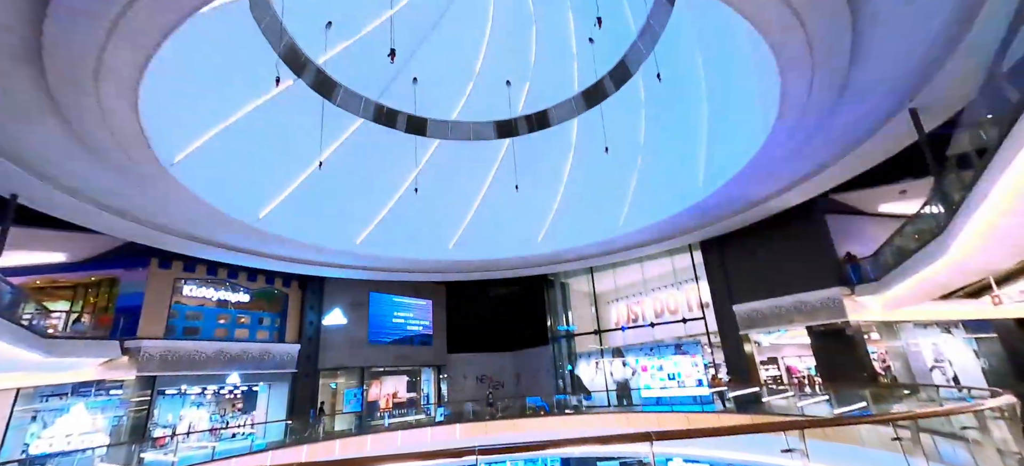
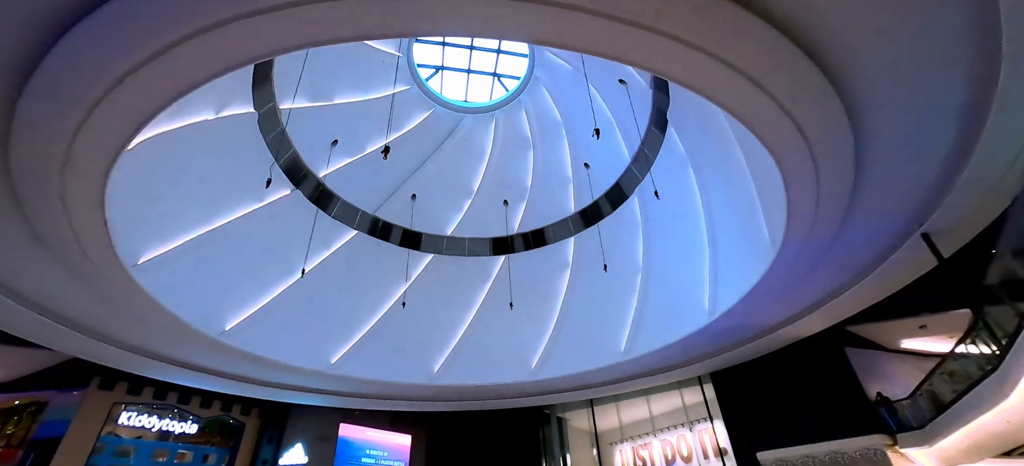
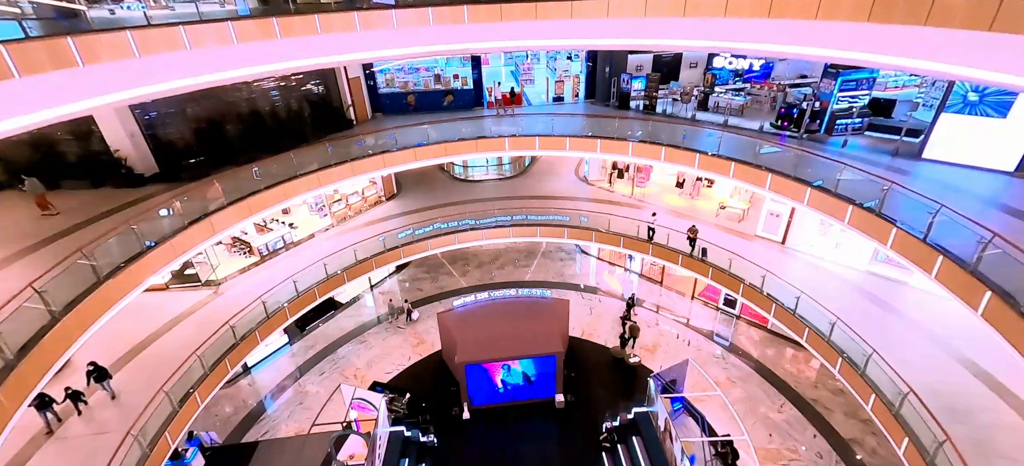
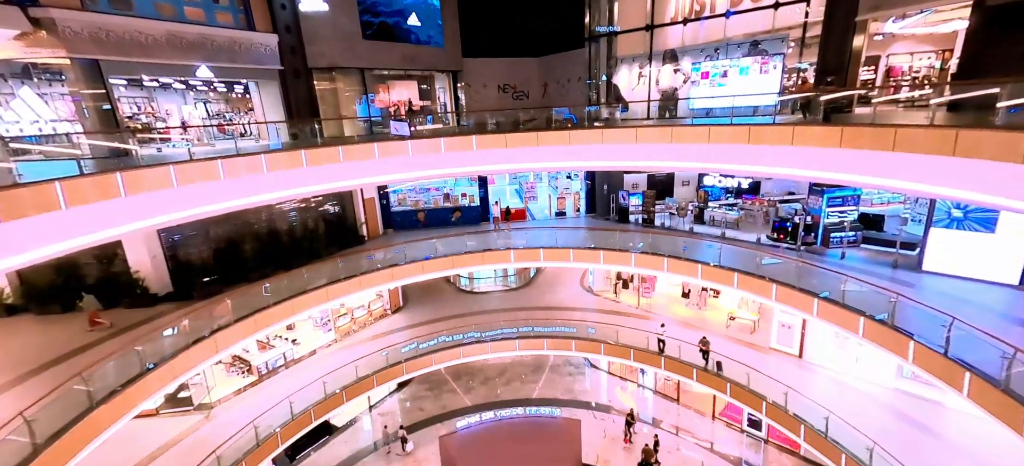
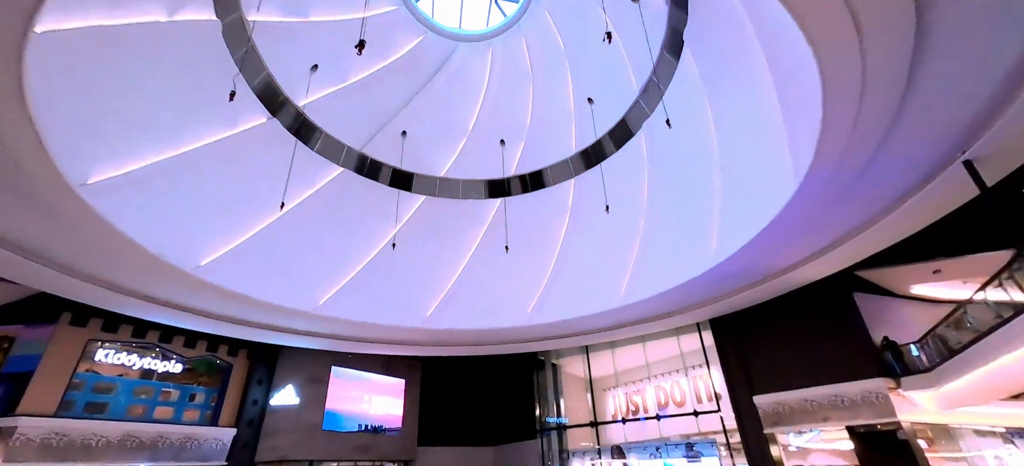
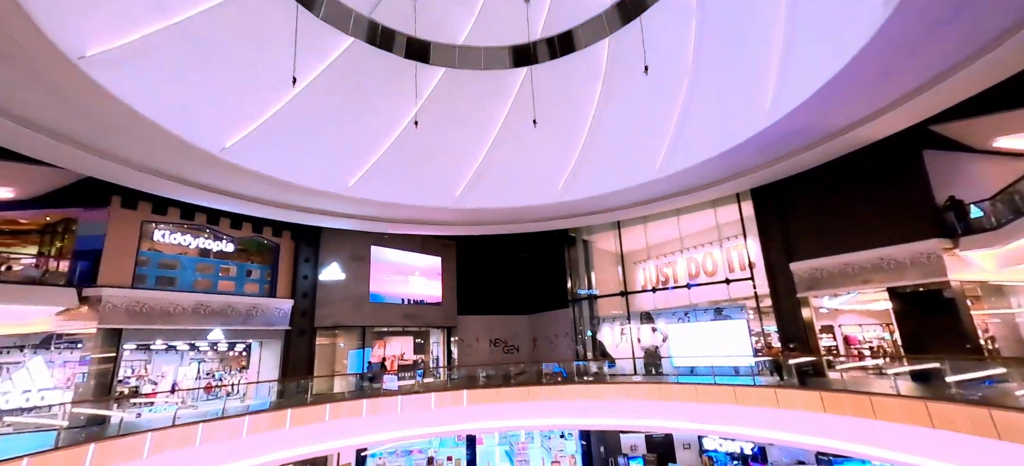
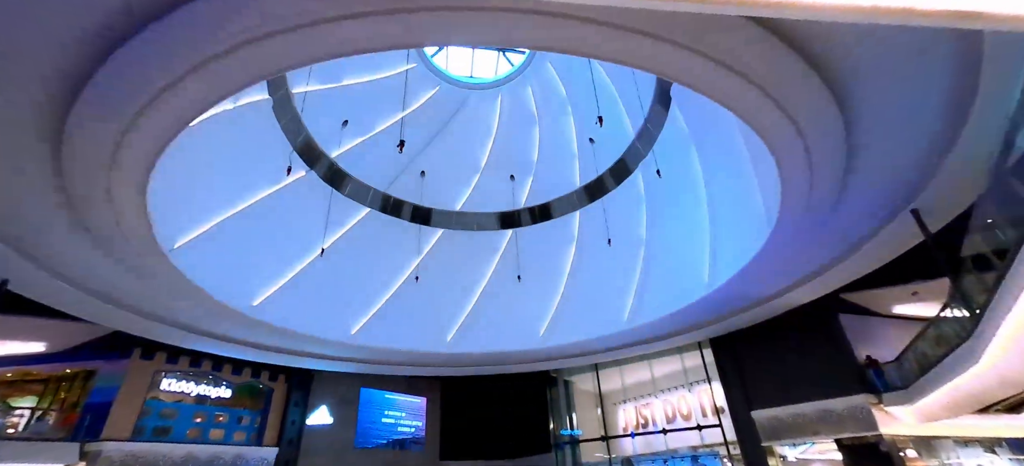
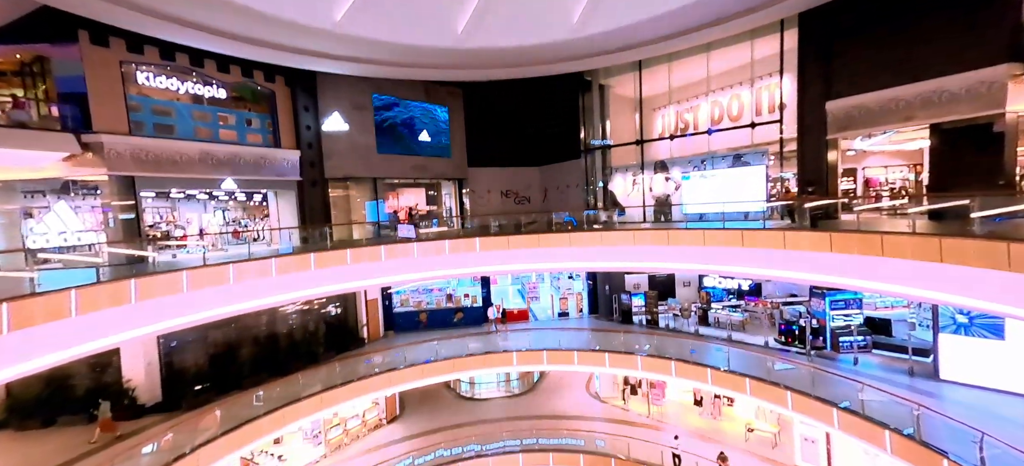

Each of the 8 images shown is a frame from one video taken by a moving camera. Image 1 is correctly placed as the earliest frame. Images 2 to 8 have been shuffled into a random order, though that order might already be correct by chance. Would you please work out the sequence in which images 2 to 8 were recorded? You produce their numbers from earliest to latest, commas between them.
7, 2, 5, 6, 8, 4, 3
